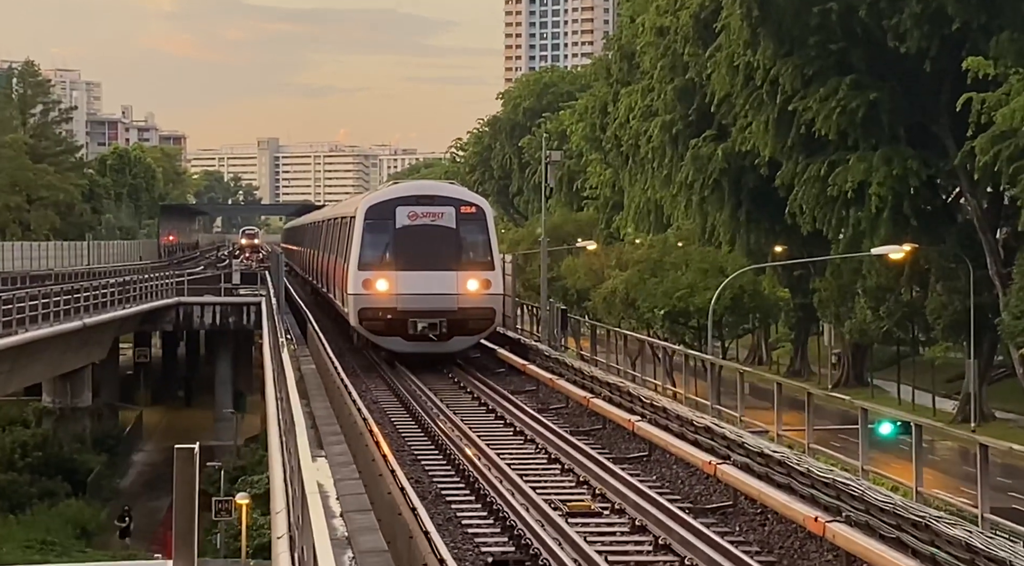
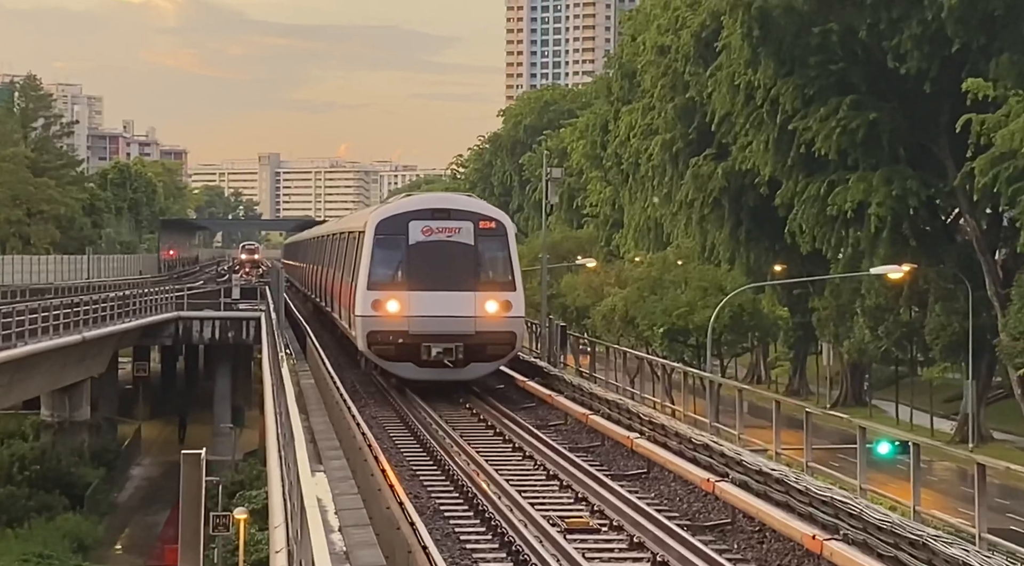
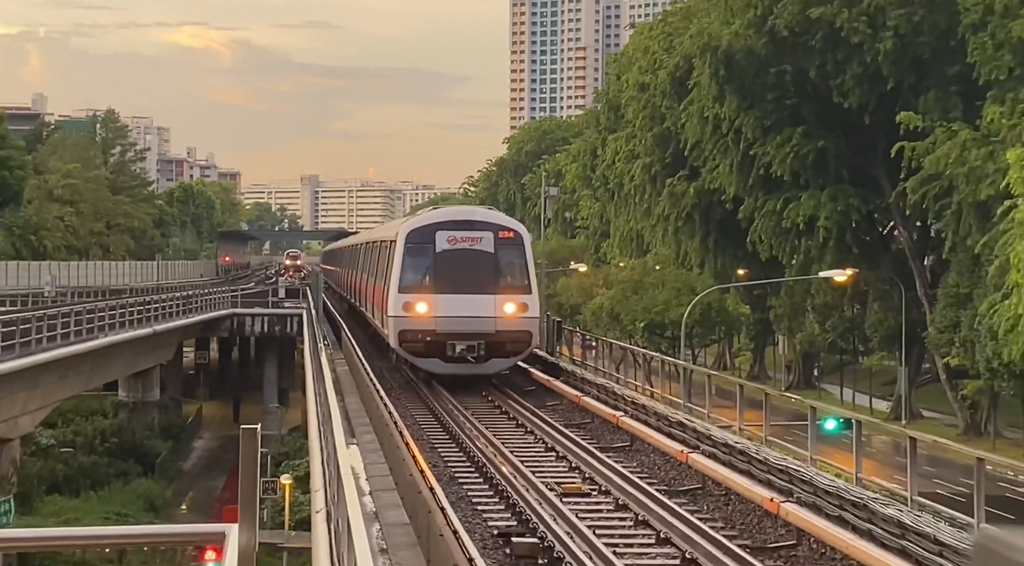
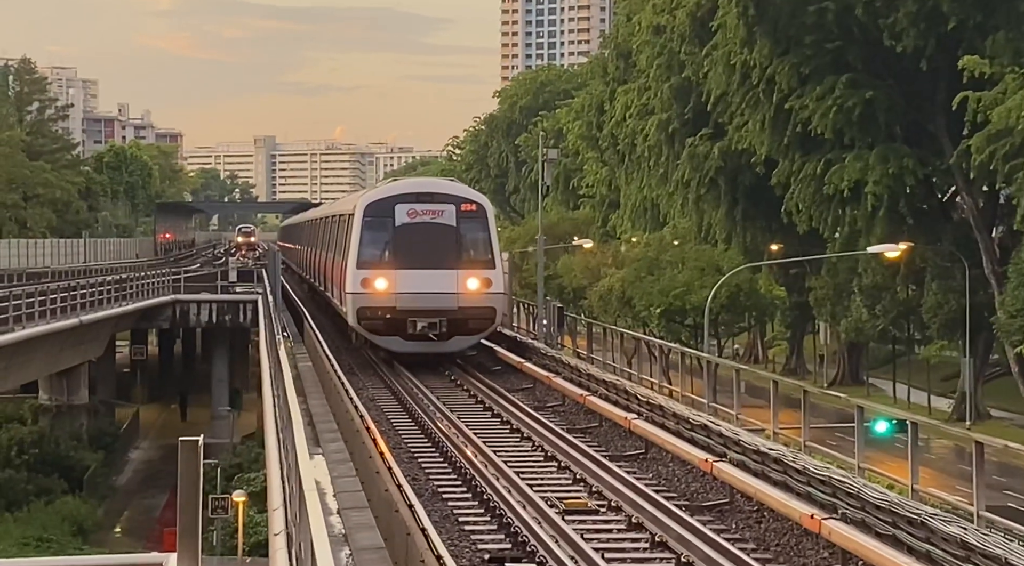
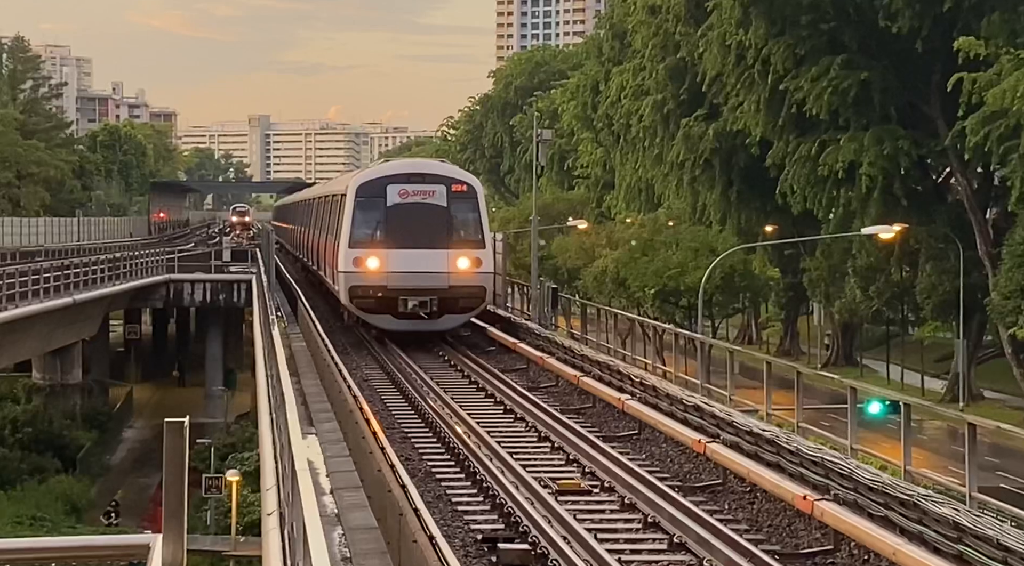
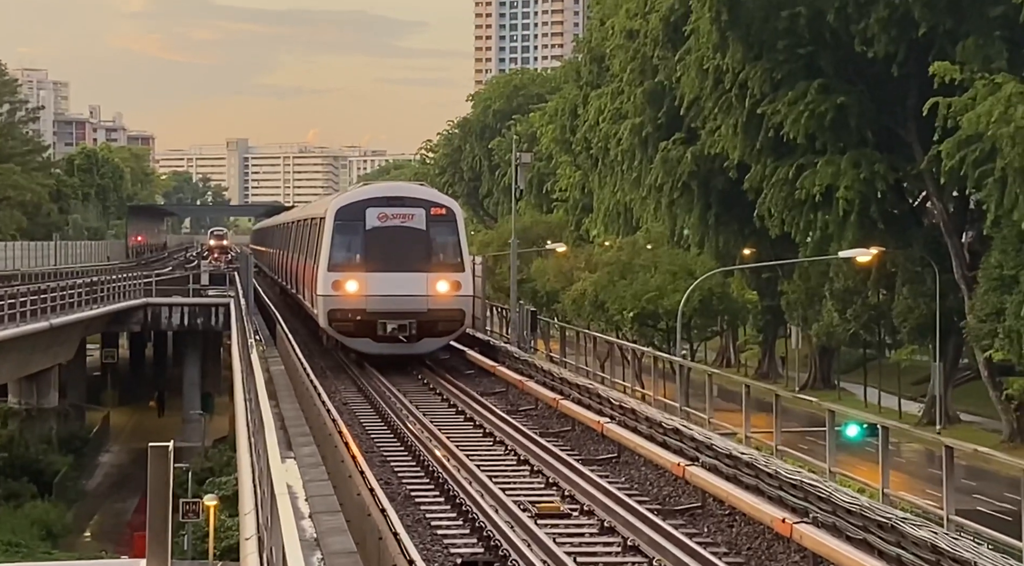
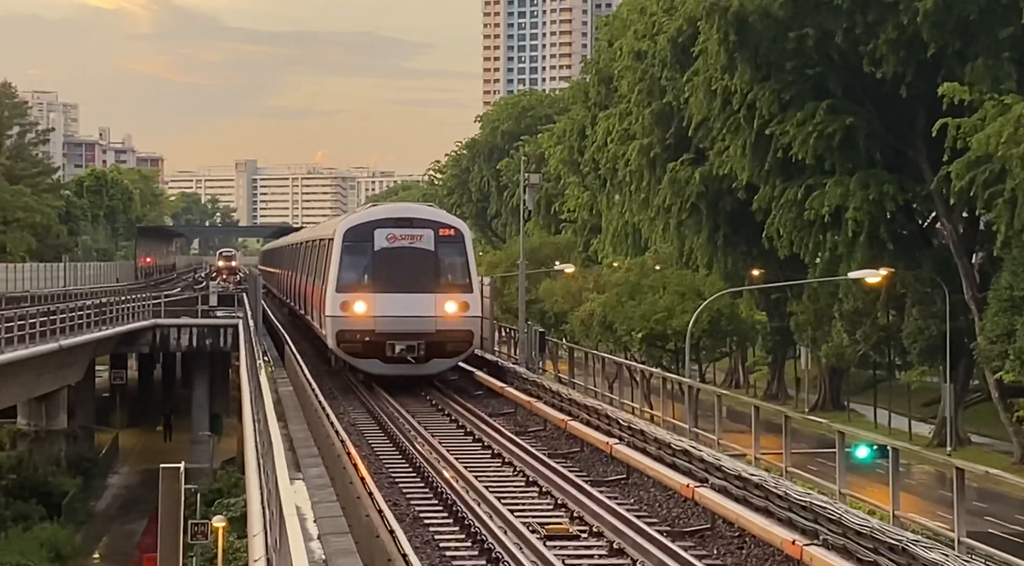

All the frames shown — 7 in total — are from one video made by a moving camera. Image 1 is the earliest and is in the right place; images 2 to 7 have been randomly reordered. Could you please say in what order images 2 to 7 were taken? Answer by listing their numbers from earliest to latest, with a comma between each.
5, 6, 7, 4, 2, 3
